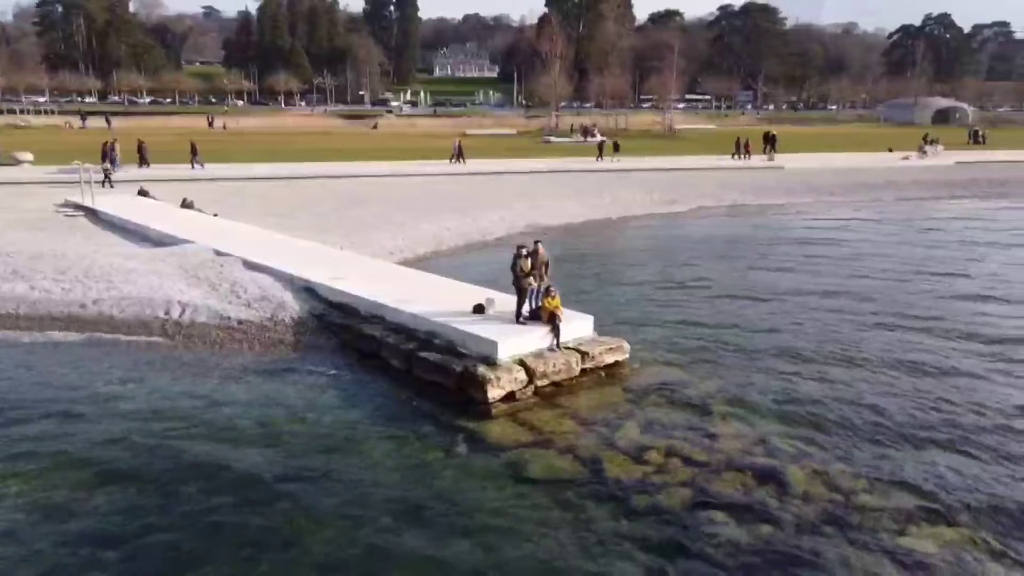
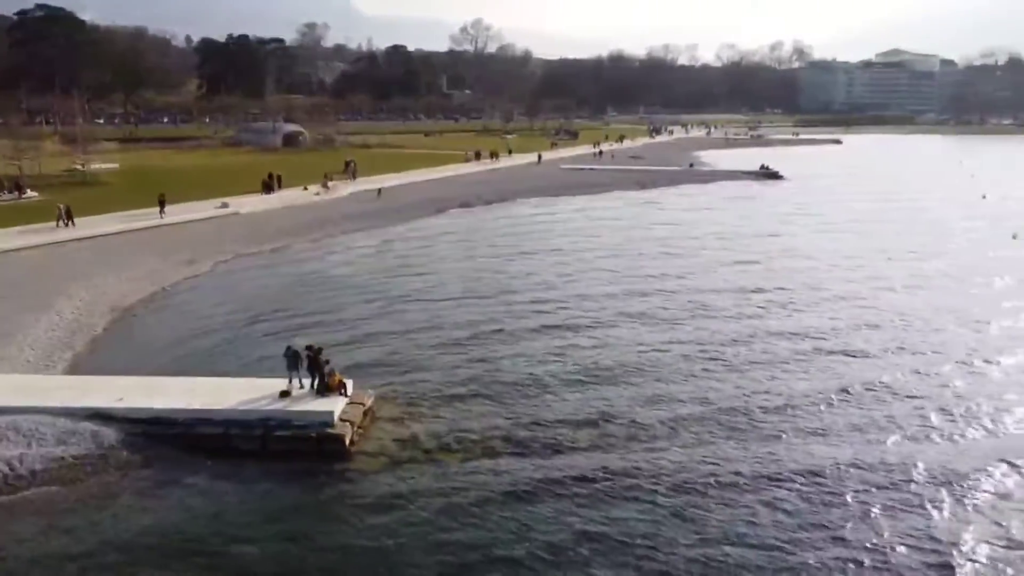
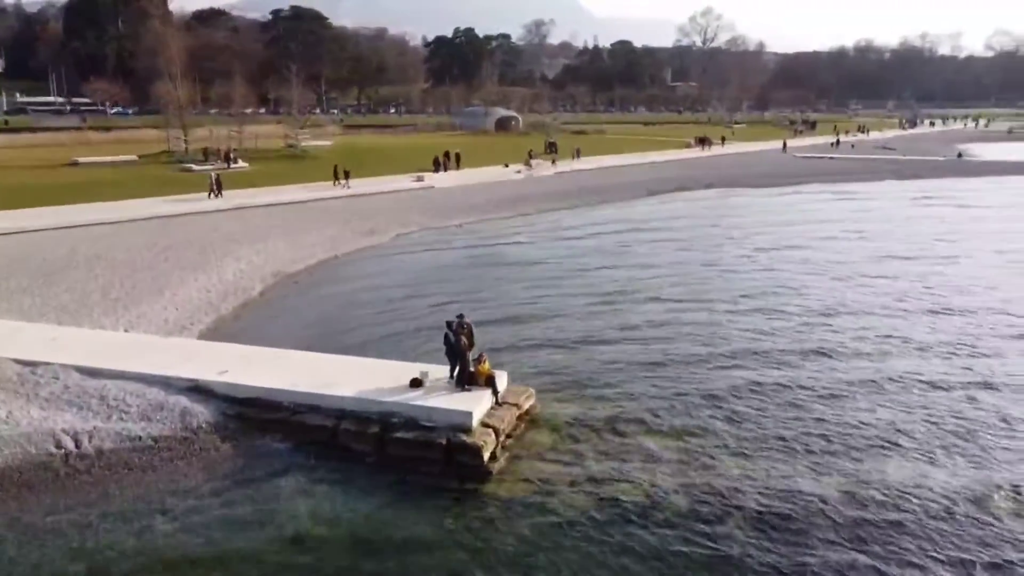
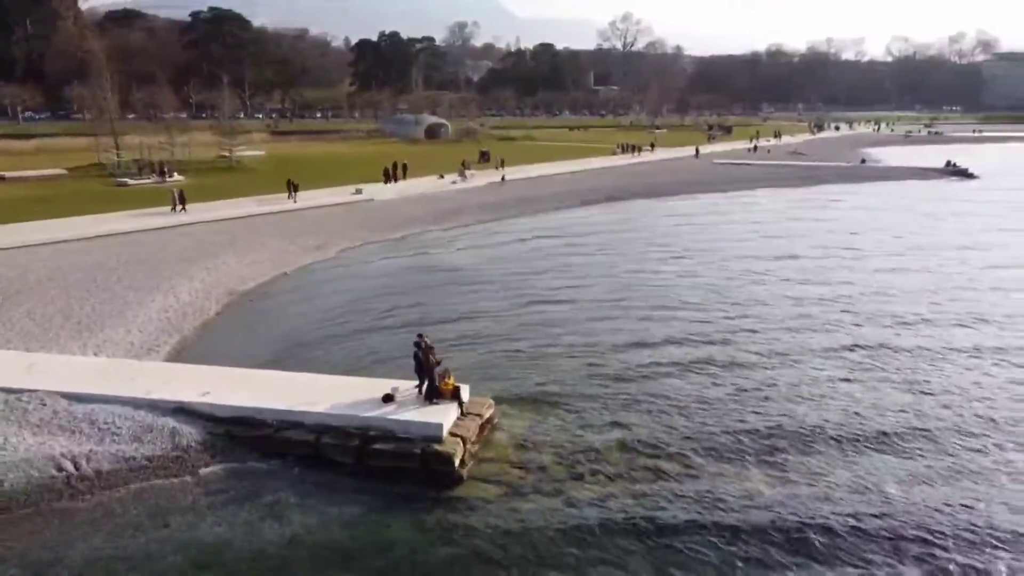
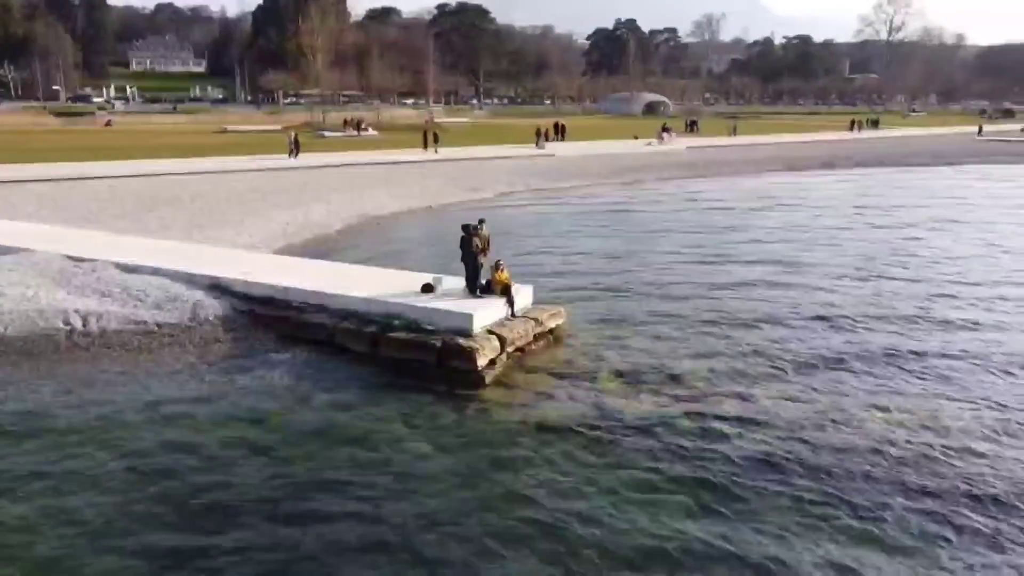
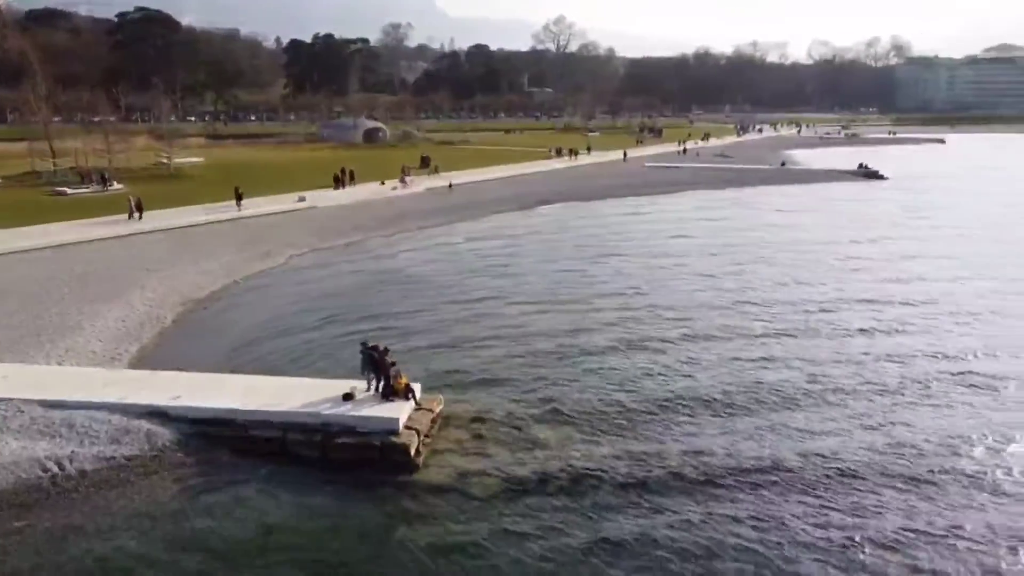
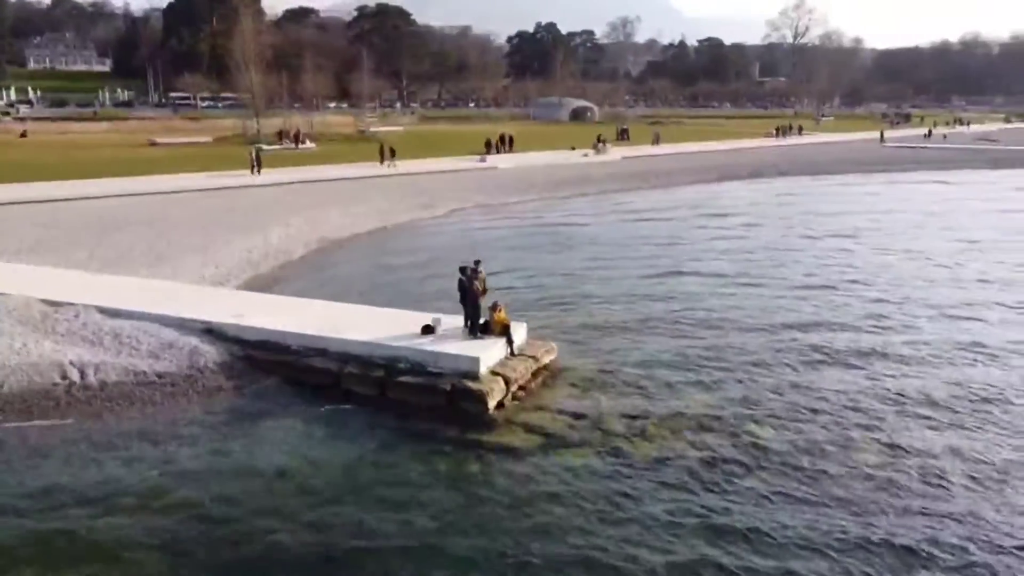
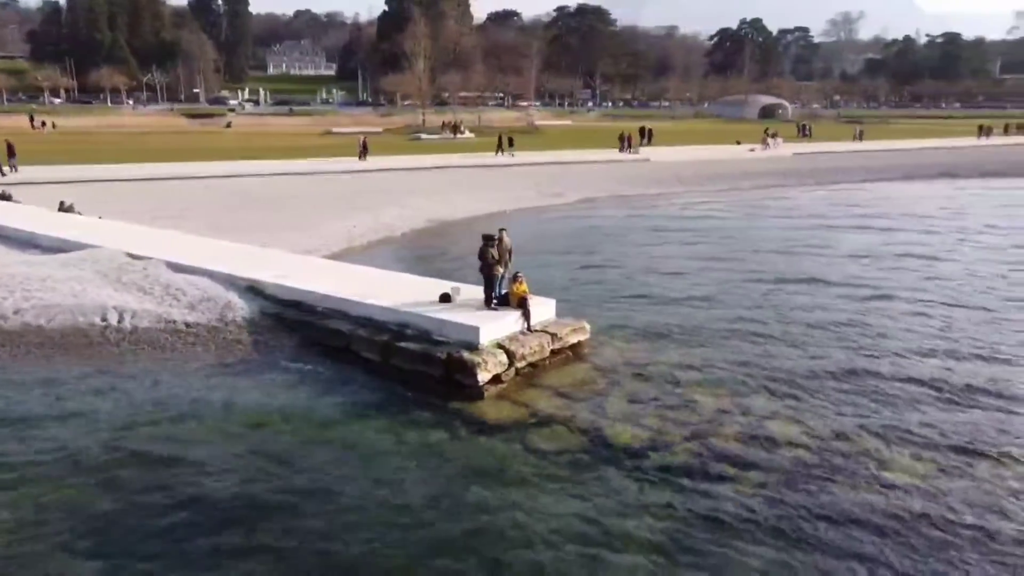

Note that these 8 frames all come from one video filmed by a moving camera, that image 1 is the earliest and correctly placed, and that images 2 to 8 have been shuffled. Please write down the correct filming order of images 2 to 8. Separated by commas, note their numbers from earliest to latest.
8, 5, 7, 3, 4, 6, 2
